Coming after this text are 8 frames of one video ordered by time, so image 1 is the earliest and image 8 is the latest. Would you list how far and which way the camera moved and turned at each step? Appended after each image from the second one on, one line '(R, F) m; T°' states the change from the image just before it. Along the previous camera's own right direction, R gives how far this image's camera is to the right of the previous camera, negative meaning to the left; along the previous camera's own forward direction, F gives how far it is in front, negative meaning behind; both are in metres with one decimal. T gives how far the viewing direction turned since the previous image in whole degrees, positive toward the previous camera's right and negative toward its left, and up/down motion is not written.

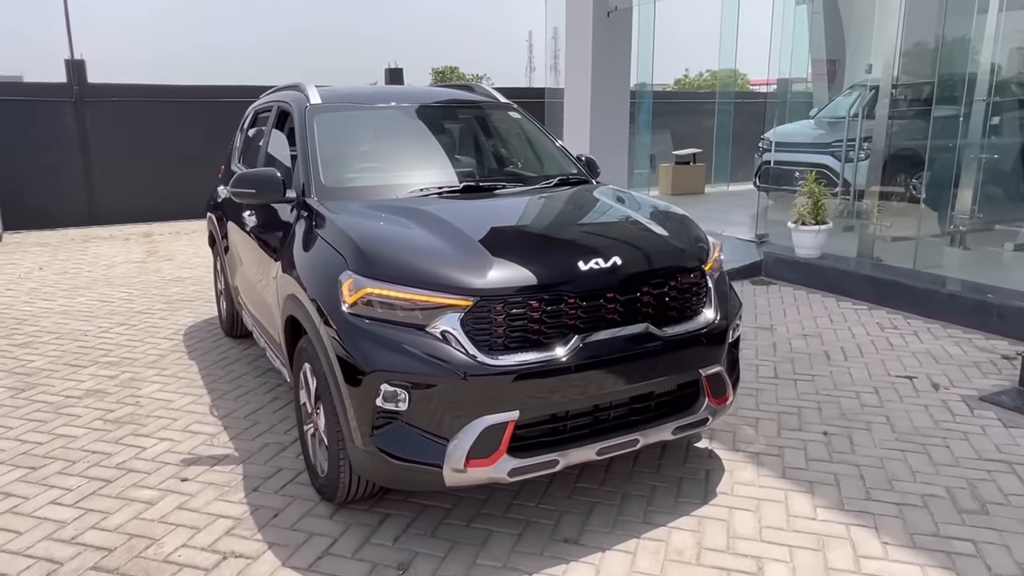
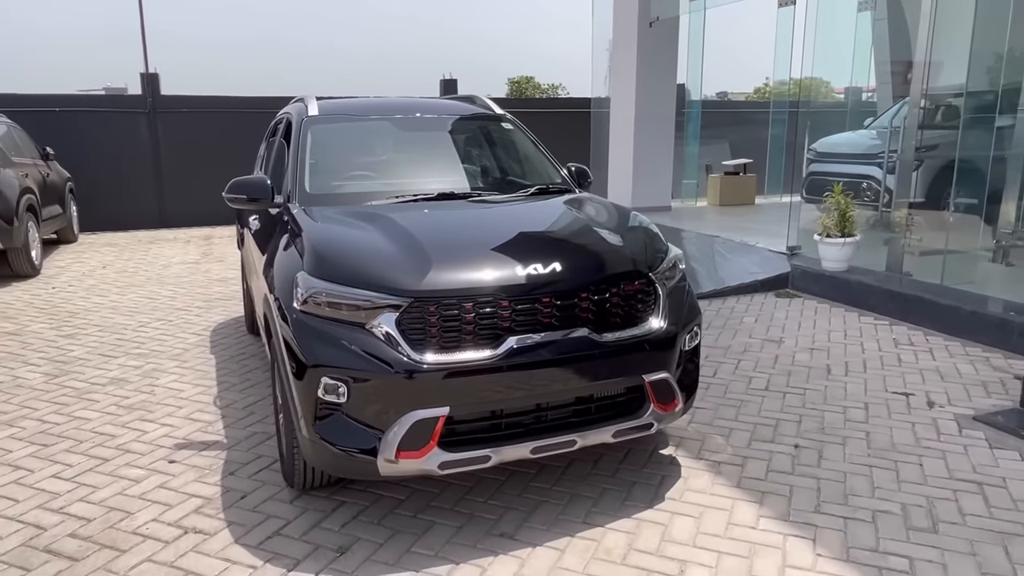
(+0.5, -0.1) m; -6°
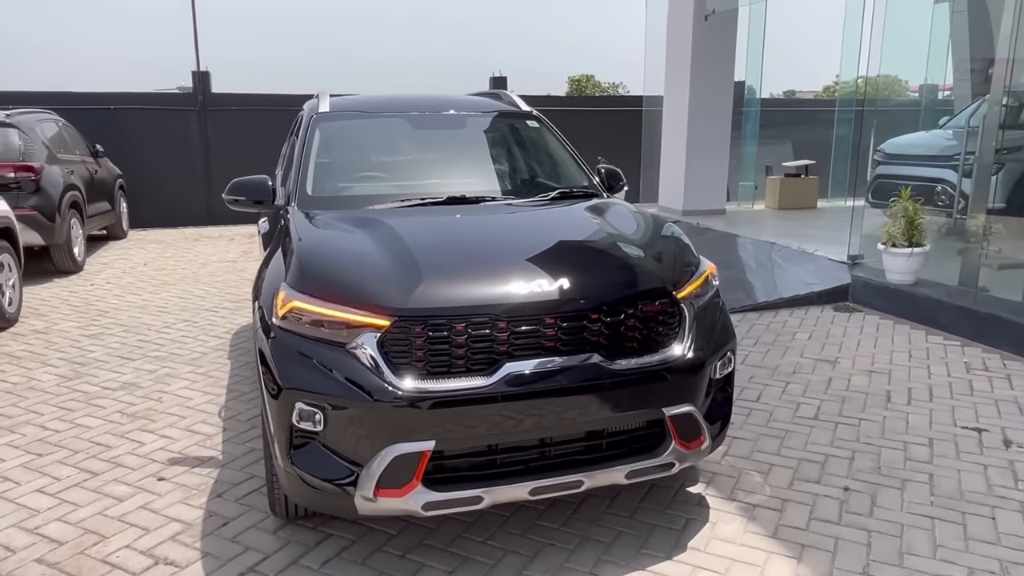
(+0.2, +0.4) m; -4°
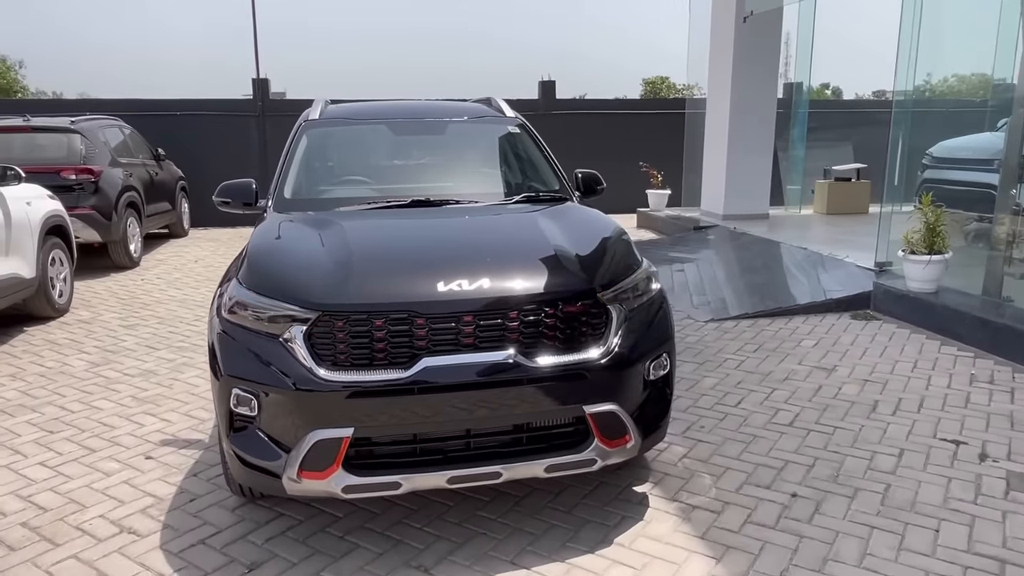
(+0.6, -0.1) m; -6°
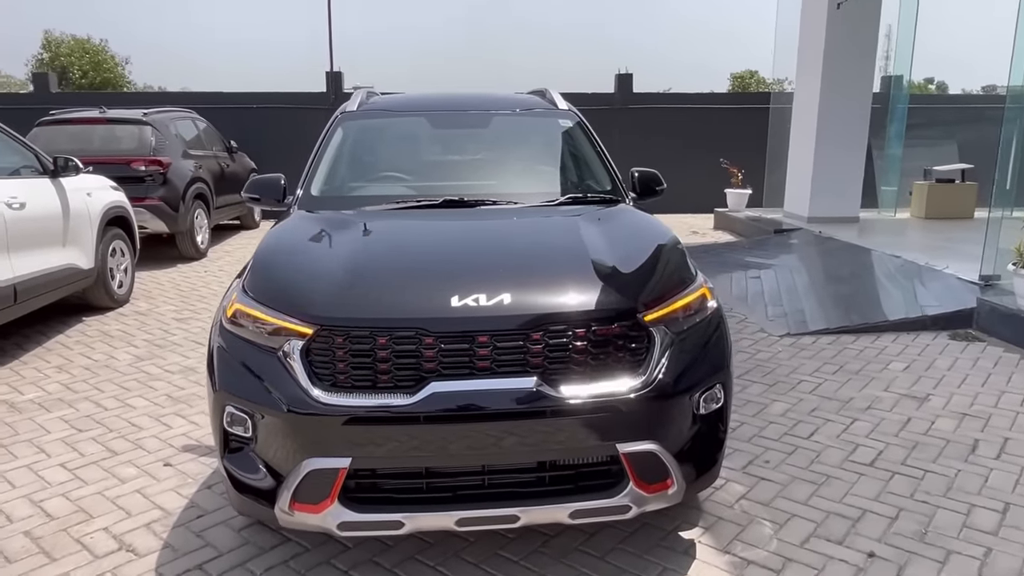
(+0.2, +0.4) m; -6°
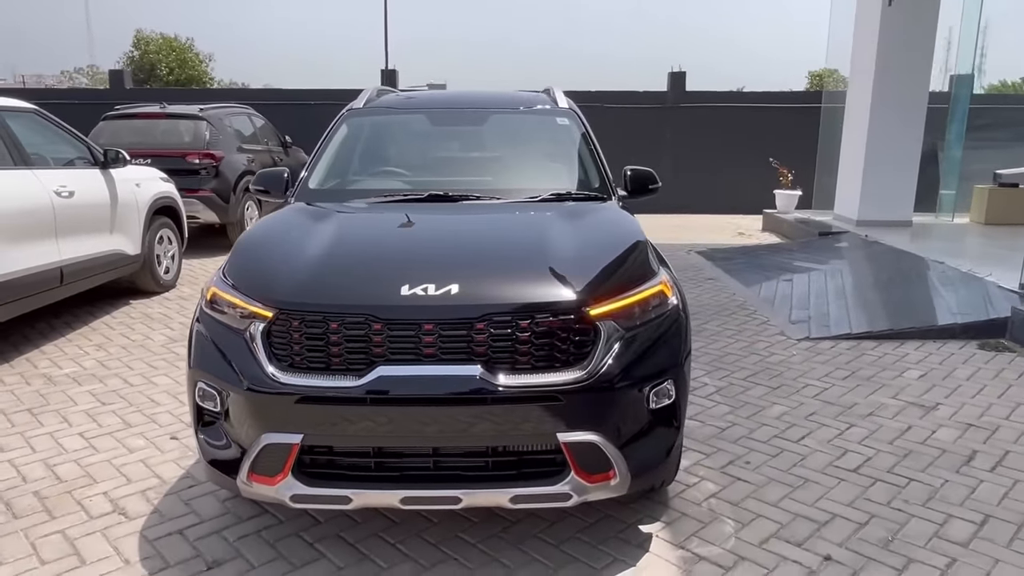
(+0.4, -0.1) m; -5°
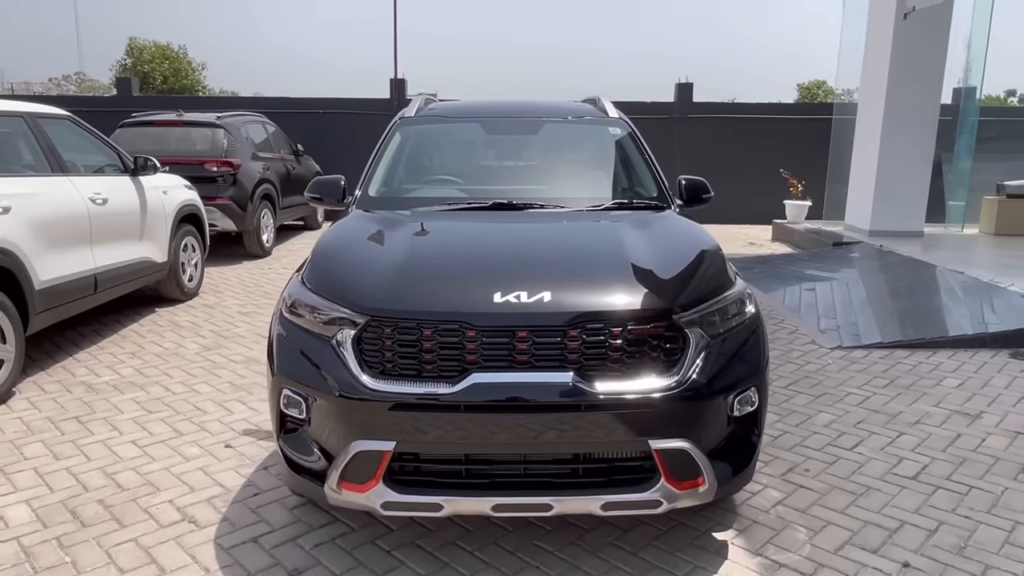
(-0.4, 0.0) m; +1°
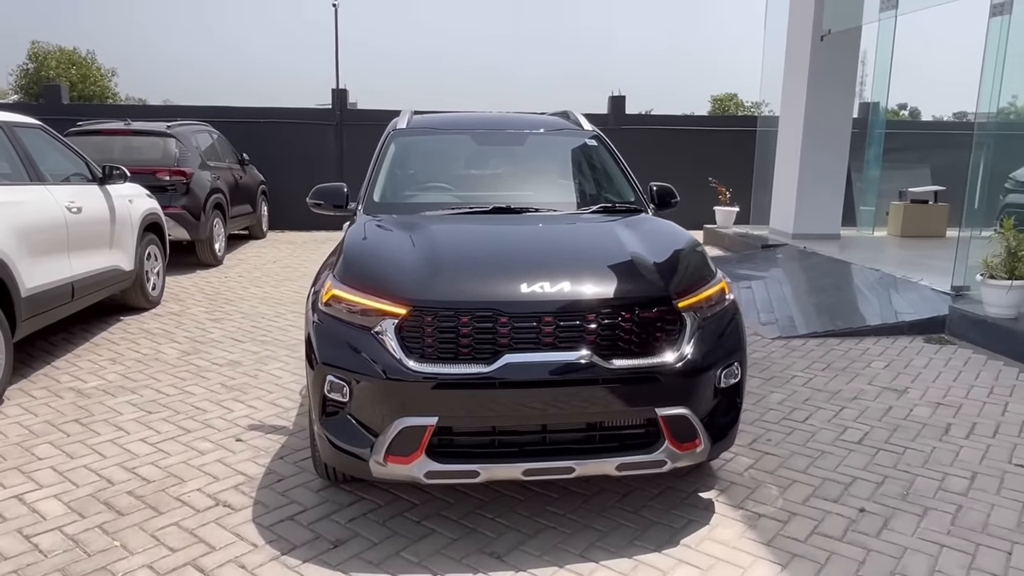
(-0.4, -0.4) m; +6°
